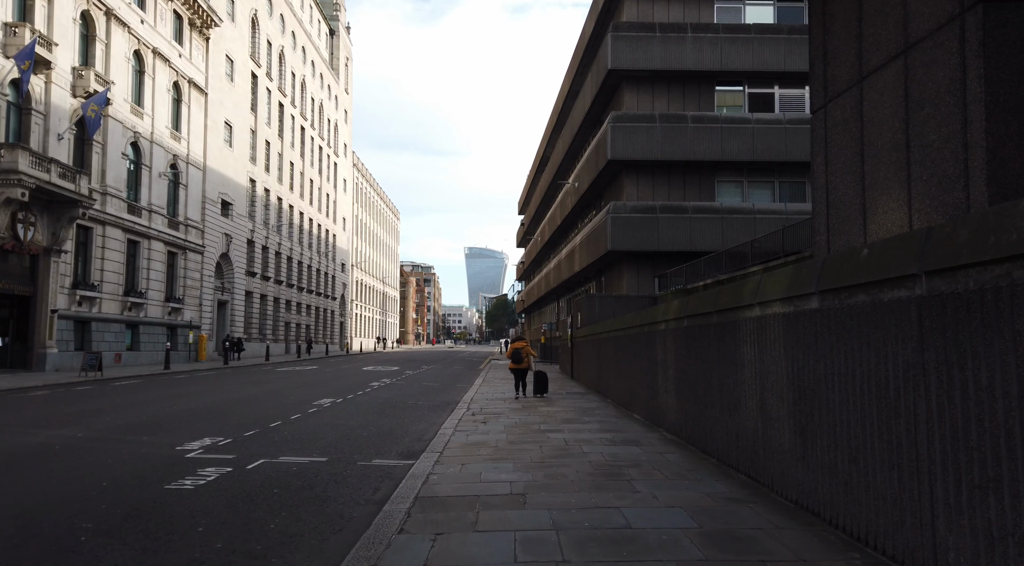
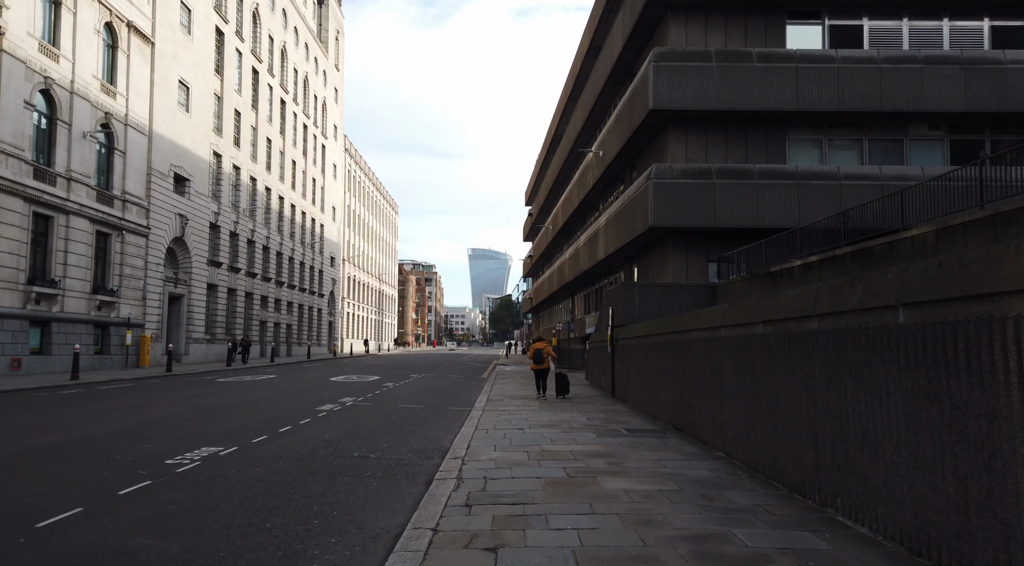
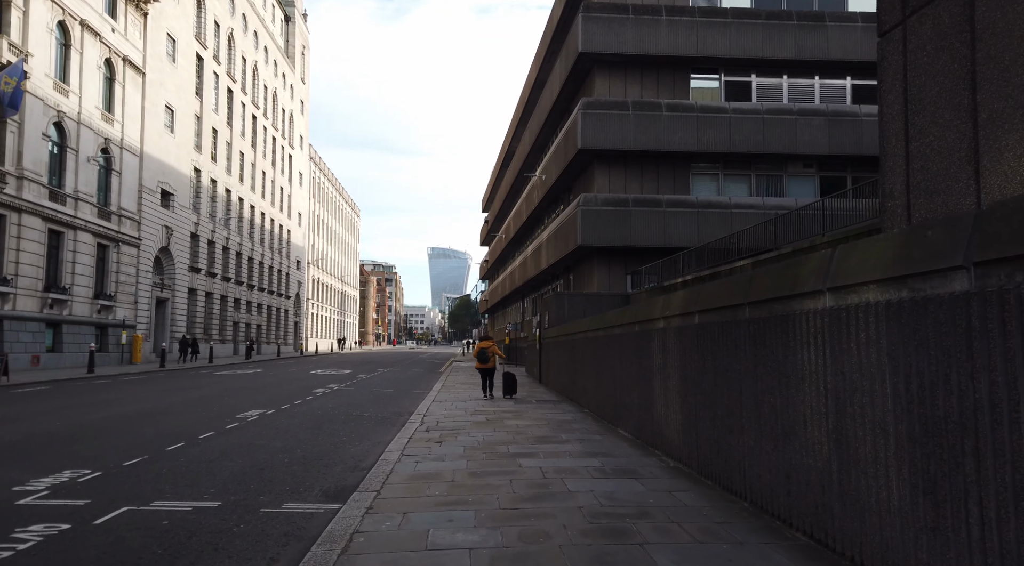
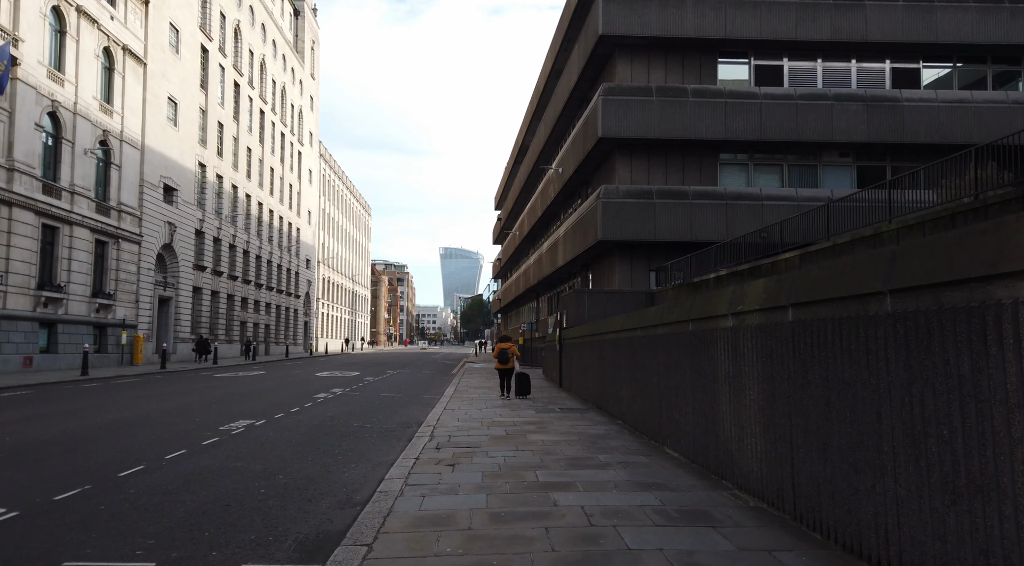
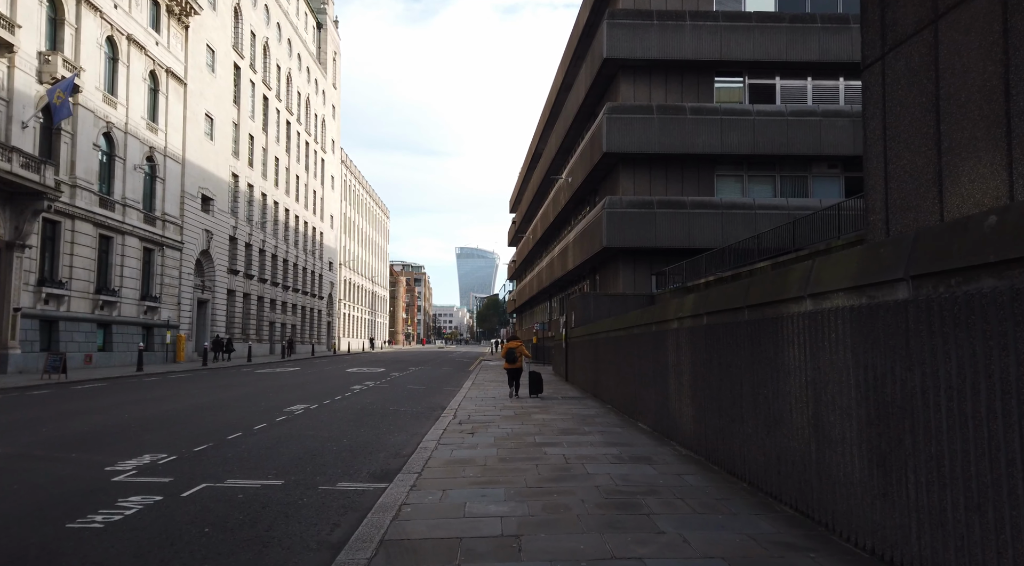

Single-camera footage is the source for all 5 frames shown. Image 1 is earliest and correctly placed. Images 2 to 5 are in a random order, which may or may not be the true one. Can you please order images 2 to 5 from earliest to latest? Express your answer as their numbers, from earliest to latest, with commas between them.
5, 3, 4, 2
